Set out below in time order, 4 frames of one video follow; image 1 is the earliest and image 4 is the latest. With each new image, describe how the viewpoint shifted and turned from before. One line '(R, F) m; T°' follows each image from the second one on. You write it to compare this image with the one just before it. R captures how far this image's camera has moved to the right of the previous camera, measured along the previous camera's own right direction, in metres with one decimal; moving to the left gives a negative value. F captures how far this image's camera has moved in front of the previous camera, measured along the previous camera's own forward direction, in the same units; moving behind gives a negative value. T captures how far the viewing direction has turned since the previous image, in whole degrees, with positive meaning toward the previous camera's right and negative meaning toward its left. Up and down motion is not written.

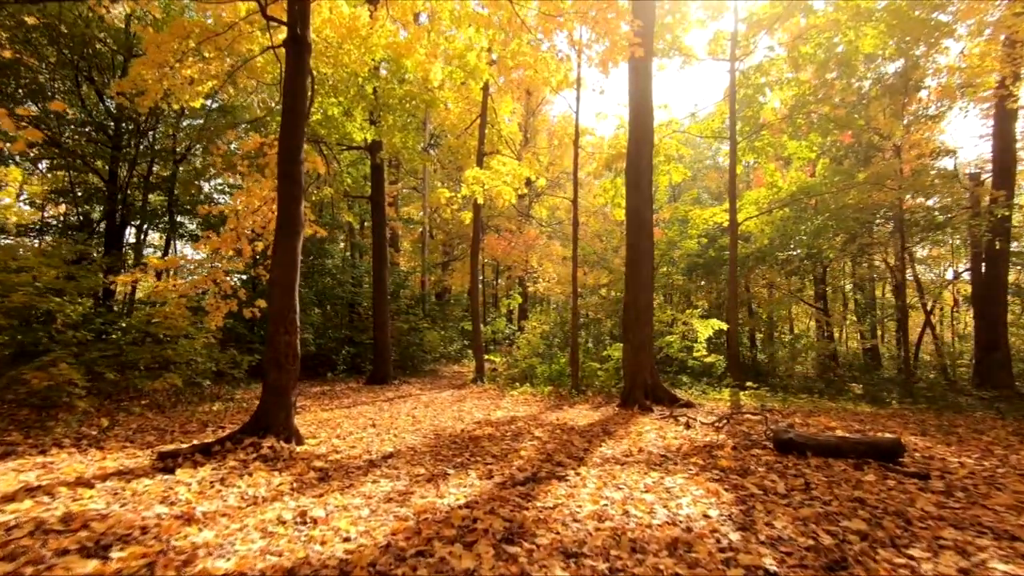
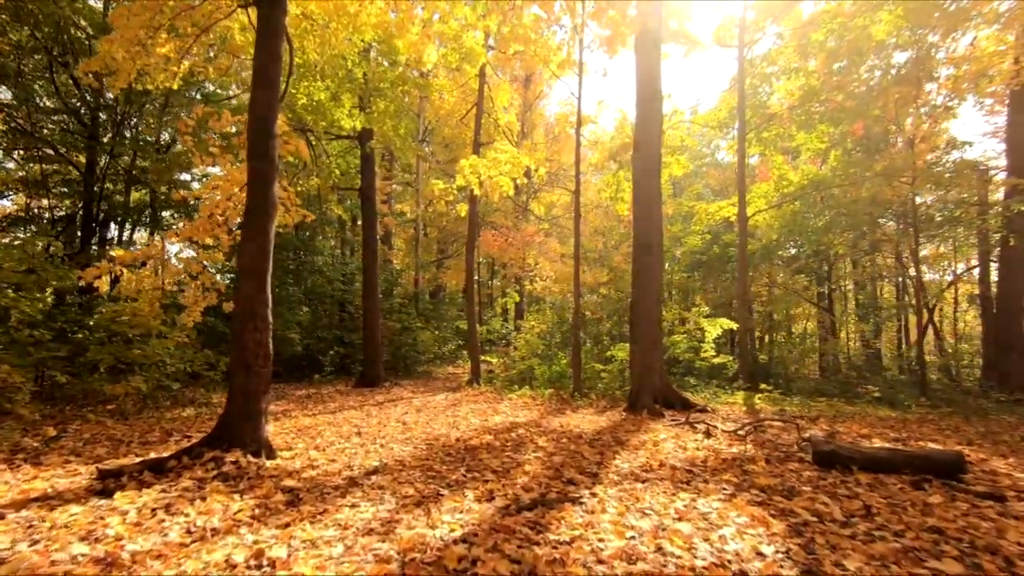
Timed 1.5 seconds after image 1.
(-0.1, +0.6) m; +1°
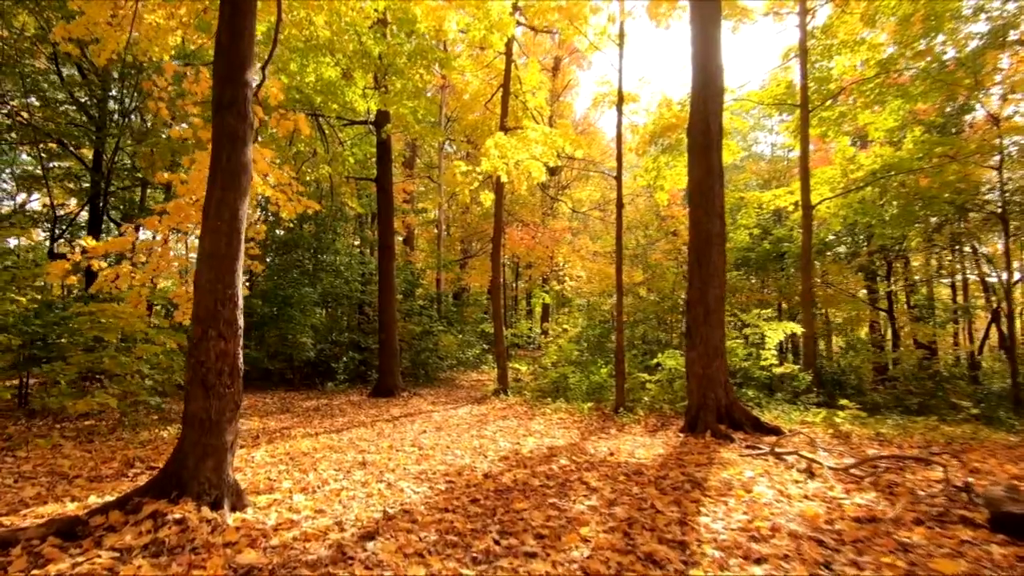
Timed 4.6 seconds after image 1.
(-0.2, +1.2) m; -3°
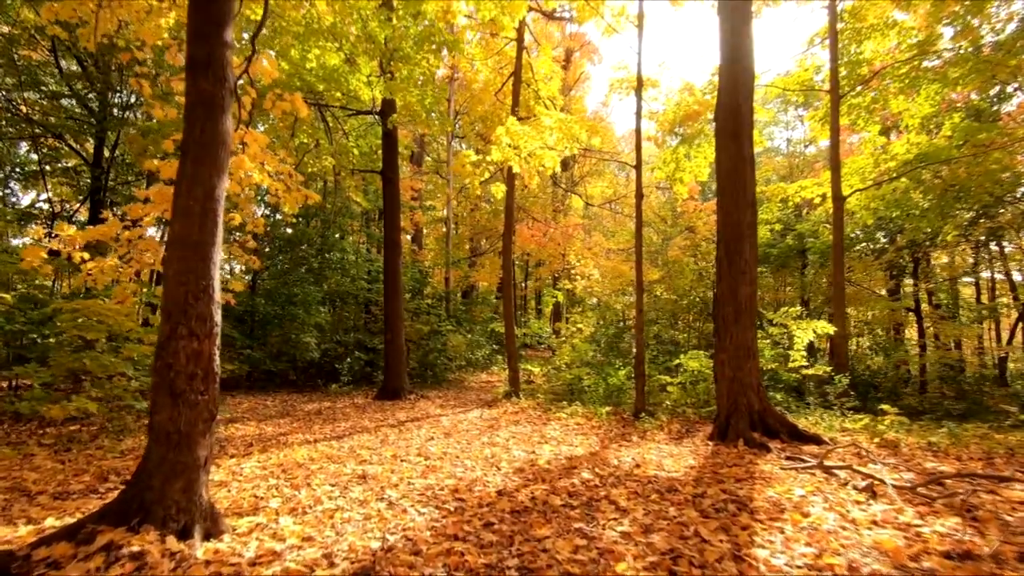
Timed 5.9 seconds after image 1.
(-0.1, +0.5) m; -1°
